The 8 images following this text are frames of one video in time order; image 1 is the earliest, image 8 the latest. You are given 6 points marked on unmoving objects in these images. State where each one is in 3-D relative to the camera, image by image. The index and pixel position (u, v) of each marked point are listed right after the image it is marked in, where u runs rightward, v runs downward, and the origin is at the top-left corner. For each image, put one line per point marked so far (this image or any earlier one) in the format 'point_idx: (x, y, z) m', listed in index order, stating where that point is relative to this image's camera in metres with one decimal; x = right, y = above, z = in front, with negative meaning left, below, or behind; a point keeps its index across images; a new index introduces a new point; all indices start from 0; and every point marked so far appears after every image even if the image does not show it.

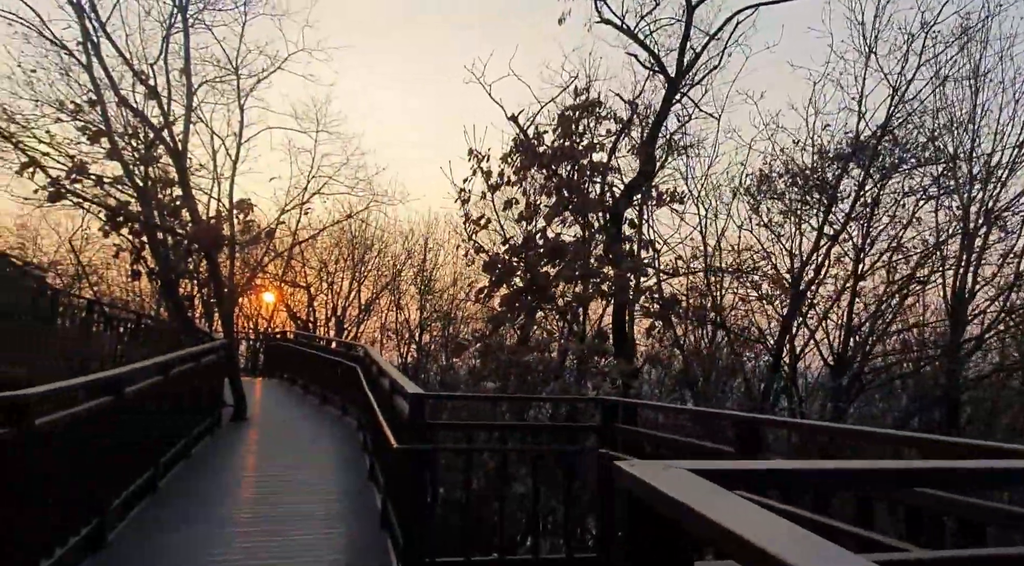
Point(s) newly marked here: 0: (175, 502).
0: (-3.2, -2.1, +6.3) m
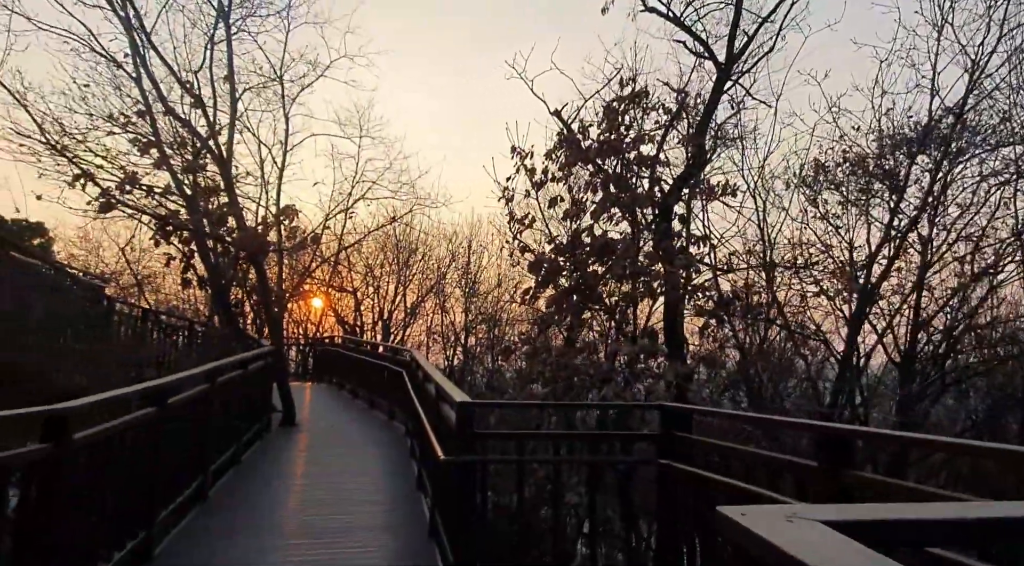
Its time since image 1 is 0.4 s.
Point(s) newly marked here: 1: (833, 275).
0: (-2.7, -2.2, +6.3) m
1: (+4.8, +0.1, +10.2) m
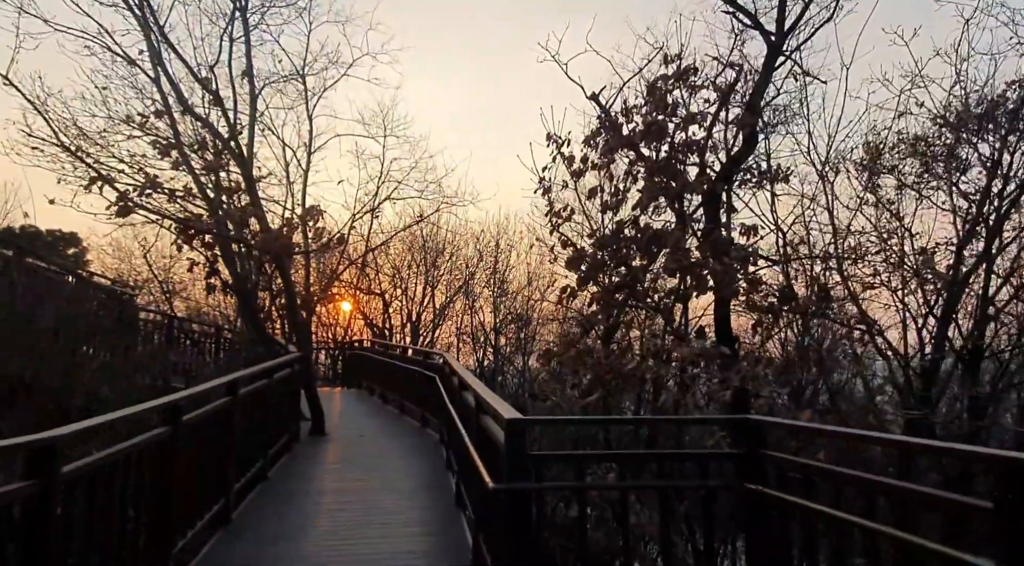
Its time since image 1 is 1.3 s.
0: (-2.3, -2.2, +5.8) m
1: (+5.4, +0.3, +9.5) m
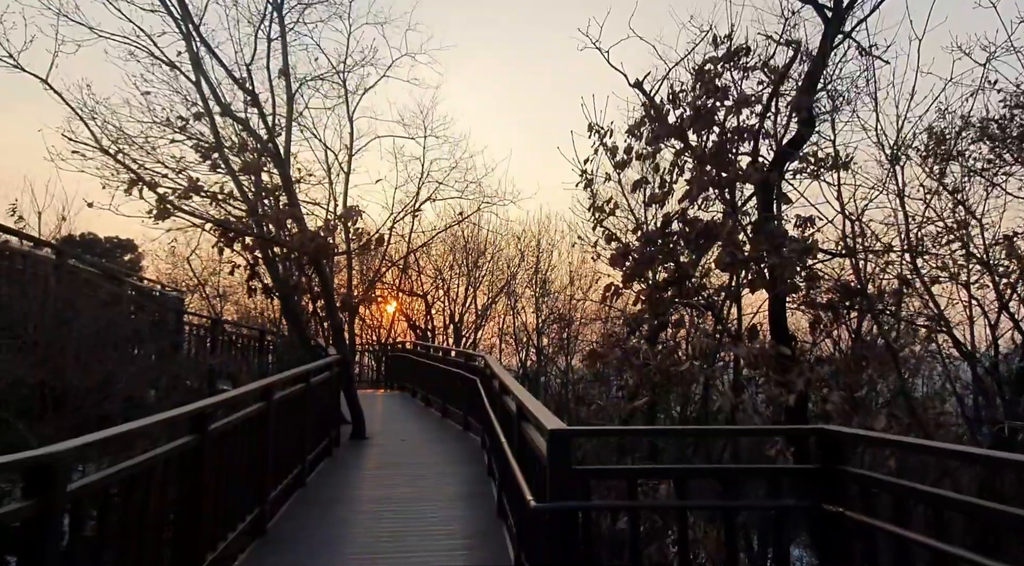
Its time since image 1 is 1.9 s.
0: (-1.9, -2.2, +5.6) m
1: (+5.9, +0.3, +8.8) m
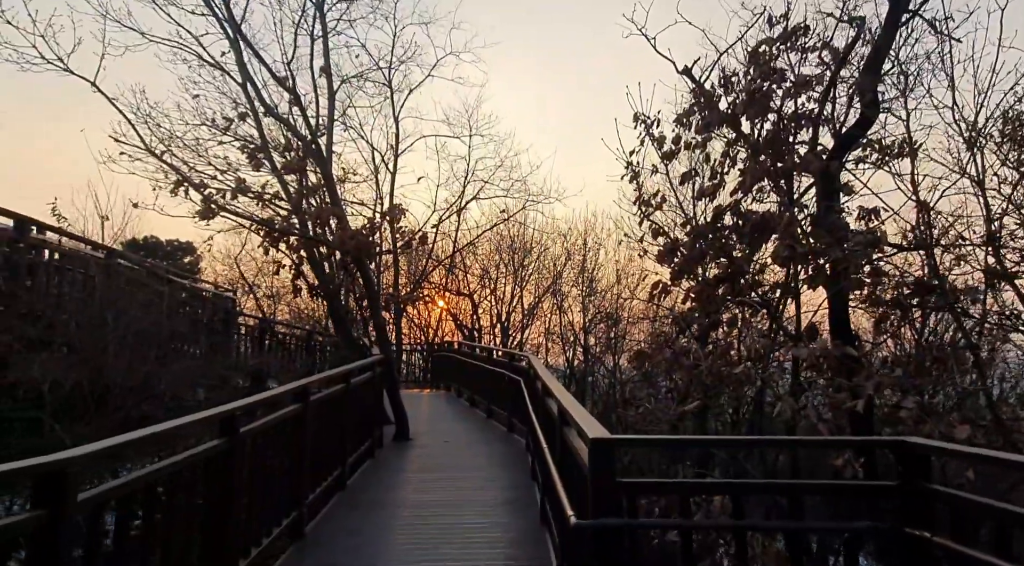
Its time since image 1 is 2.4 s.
0: (-1.6, -2.2, +5.5) m
1: (+6.4, +0.4, +8.1) m
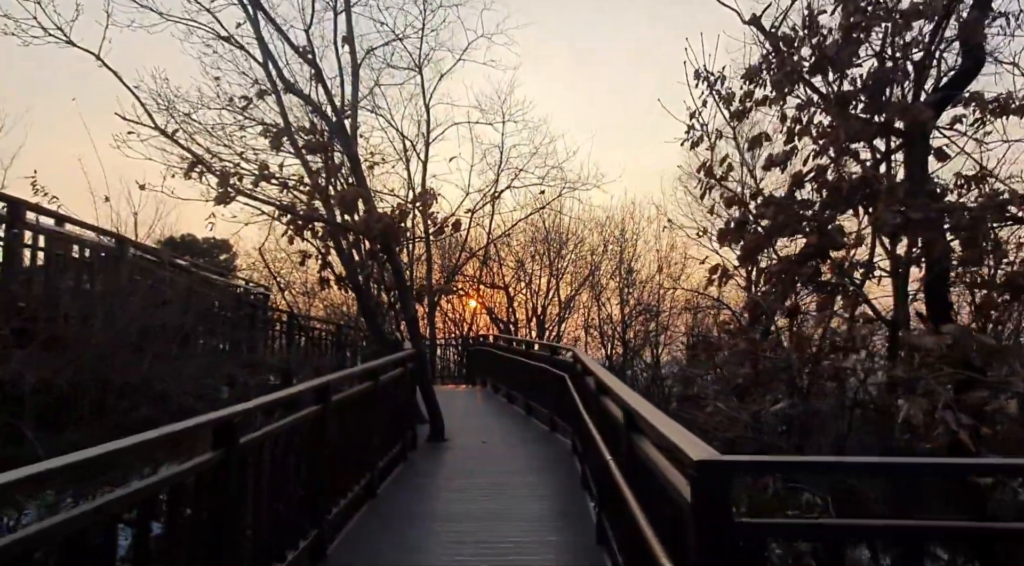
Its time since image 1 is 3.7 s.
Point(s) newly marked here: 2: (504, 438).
0: (-1.2, -2.1, +4.7) m
1: (+6.9, +0.6, +6.9) m
2: (-0.1, -2.3, +10.1) m
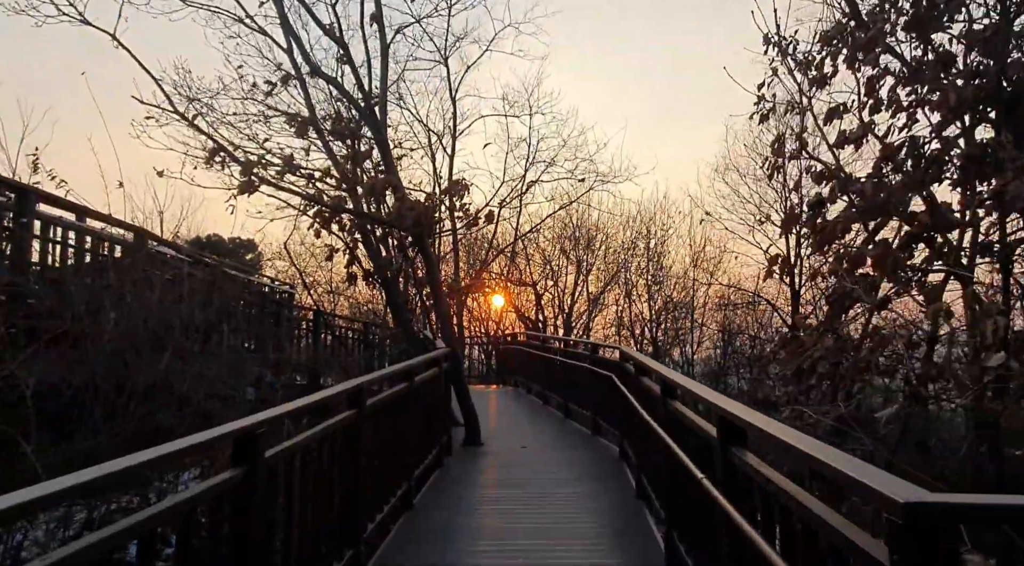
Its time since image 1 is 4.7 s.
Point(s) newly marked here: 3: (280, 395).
0: (-0.8, -2.0, +4.2) m
1: (+7.3, +0.8, +6.1) m
2: (+0.5, -2.2, +9.6) m
3: (-3.3, -1.6, +9.8) m
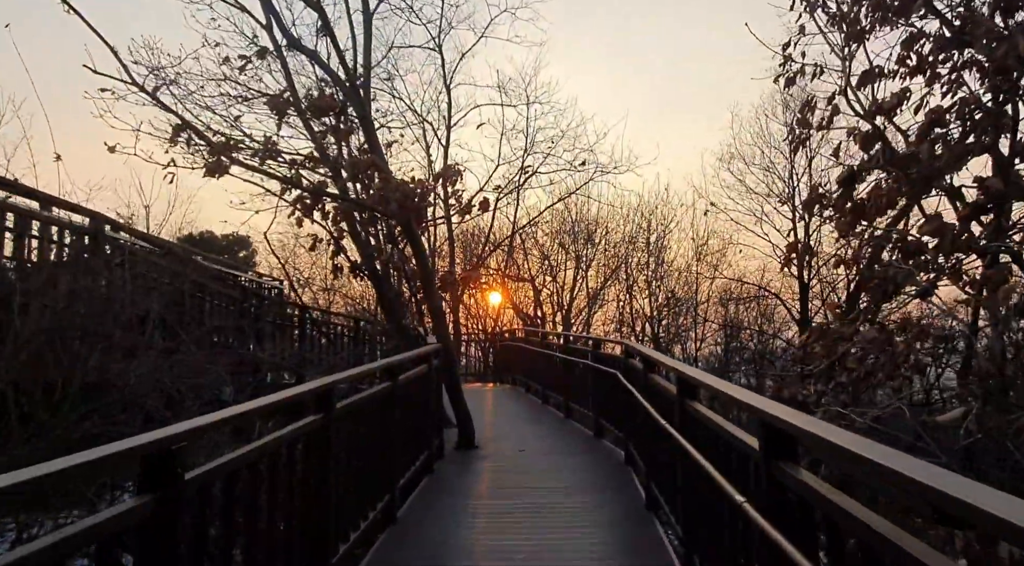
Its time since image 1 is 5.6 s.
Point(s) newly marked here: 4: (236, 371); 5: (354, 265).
0: (-0.8, -1.9, +3.5) m
1: (+7.3, +0.9, +5.5) m
2: (+0.4, -2.1, +8.9) m
3: (-3.4, -1.5, +9.2) m
4: (-3.7, -1.2, +9.2) m
5: (-2.4, +0.3, +10.1) m
